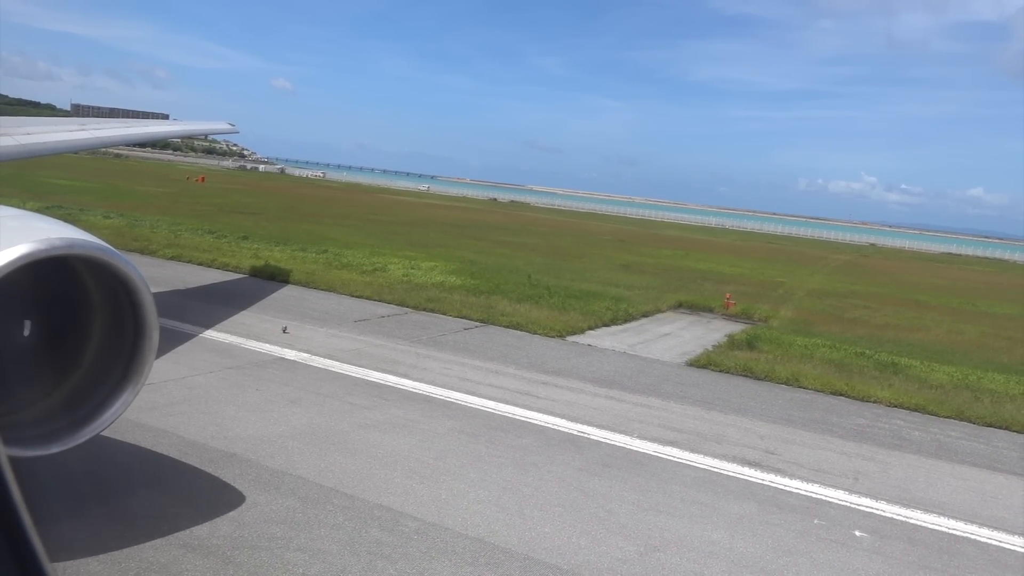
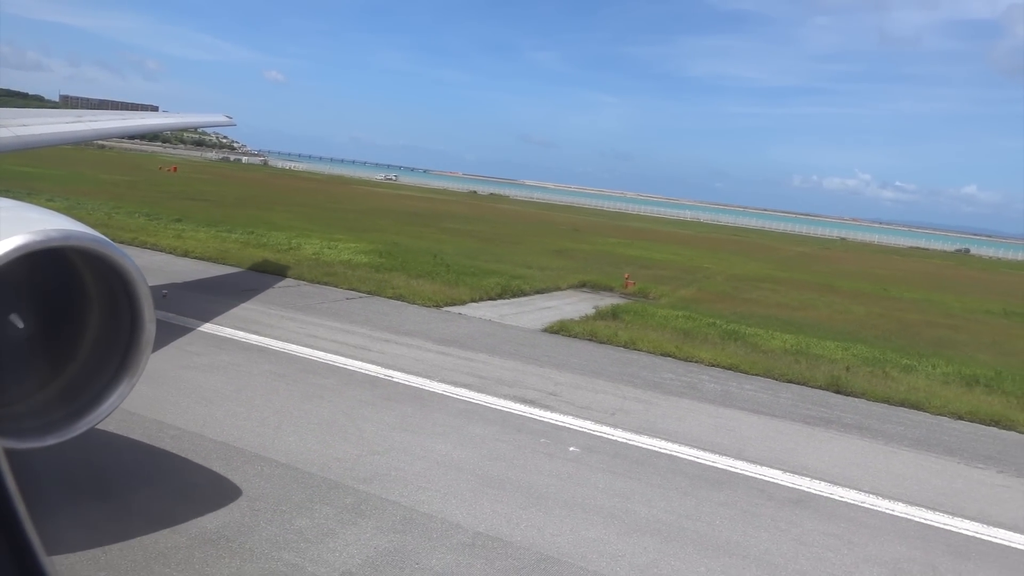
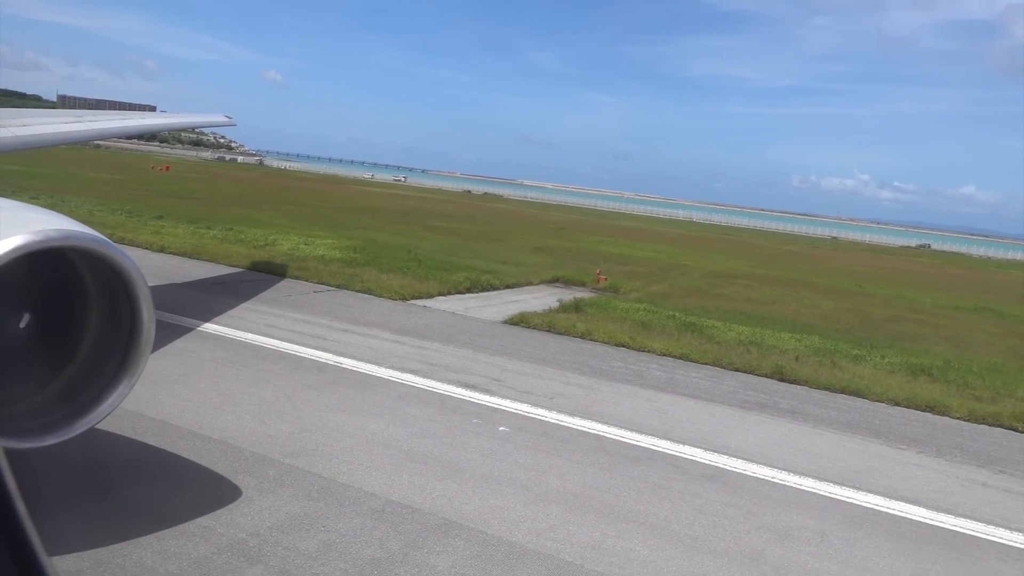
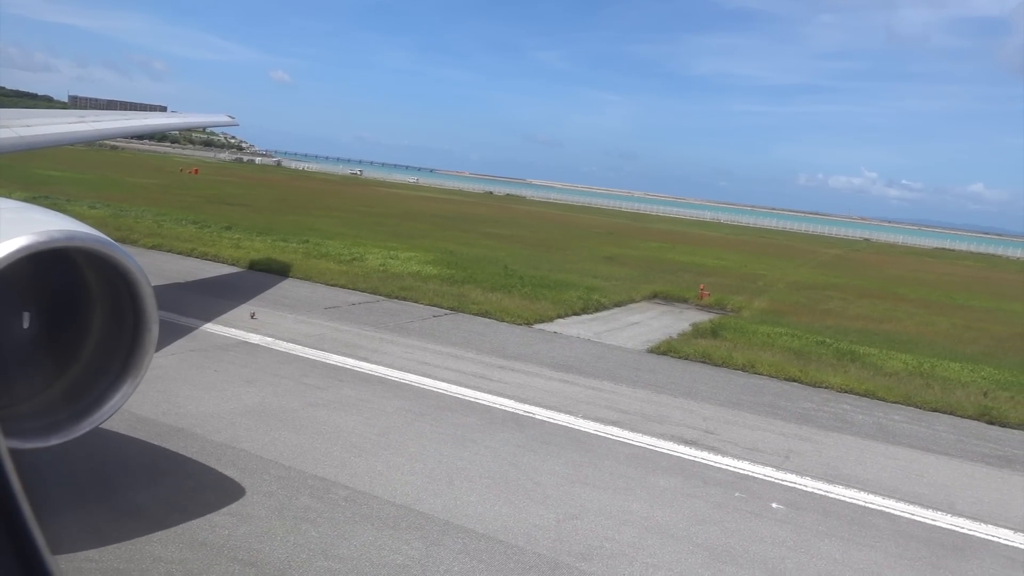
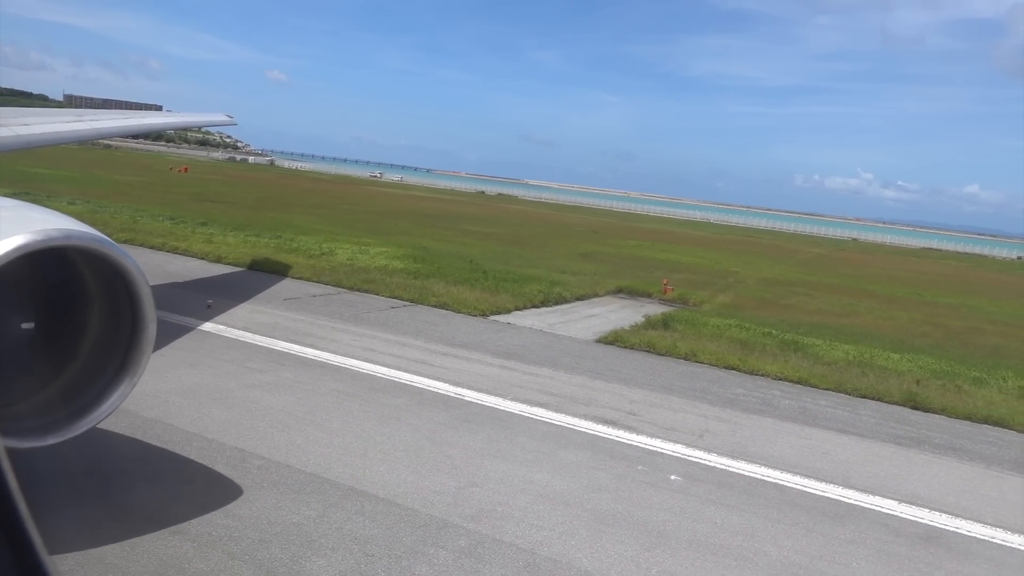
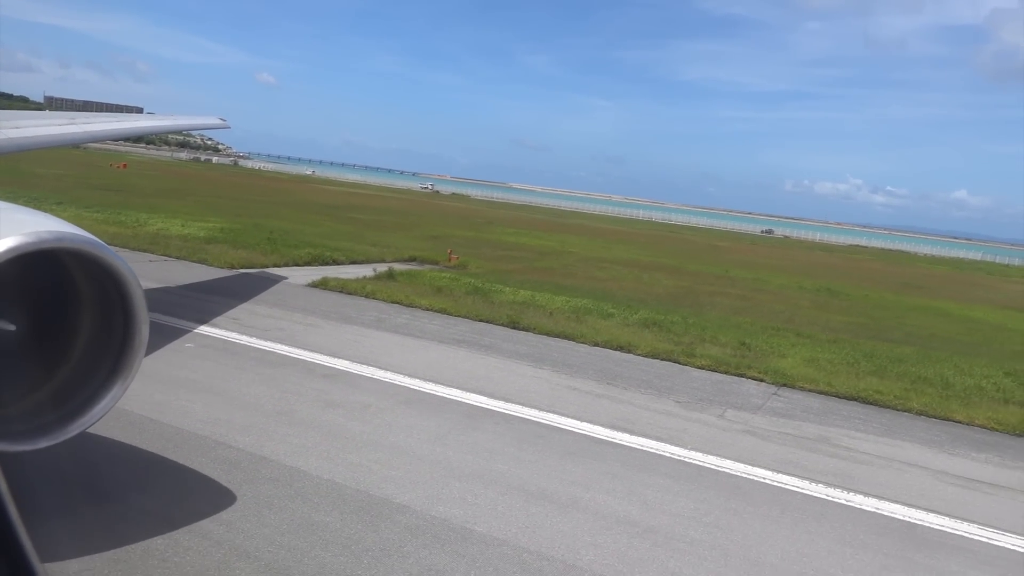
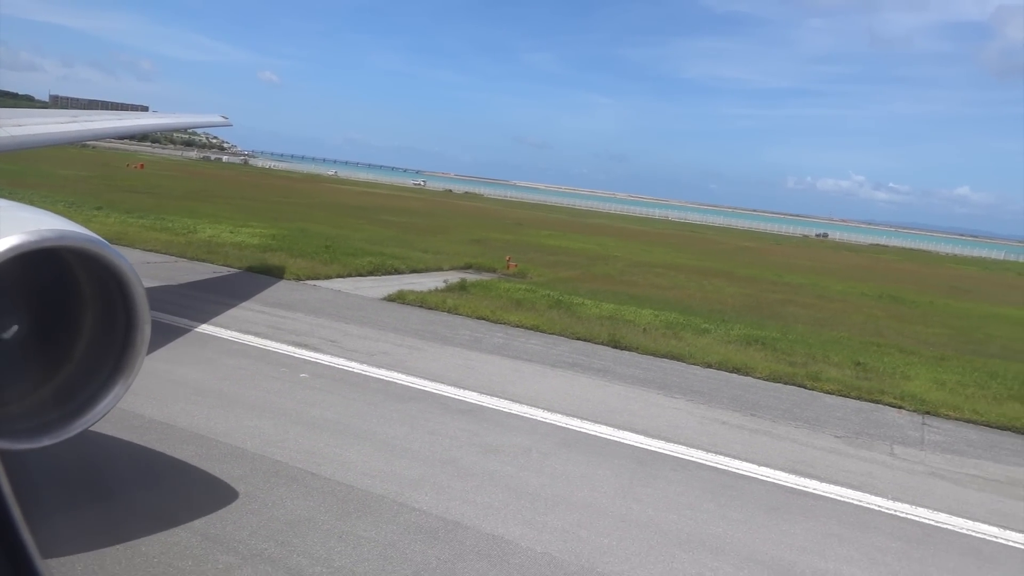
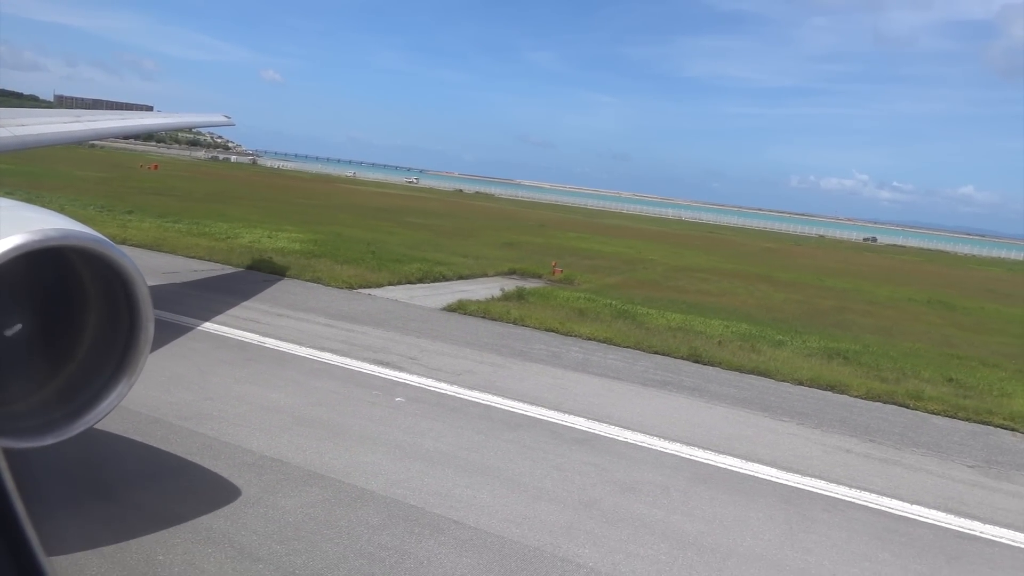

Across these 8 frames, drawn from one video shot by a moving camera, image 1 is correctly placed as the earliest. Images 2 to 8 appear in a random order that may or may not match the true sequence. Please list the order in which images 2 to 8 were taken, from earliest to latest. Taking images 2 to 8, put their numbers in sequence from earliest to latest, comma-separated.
4, 5, 2, 3, 8, 7, 6
